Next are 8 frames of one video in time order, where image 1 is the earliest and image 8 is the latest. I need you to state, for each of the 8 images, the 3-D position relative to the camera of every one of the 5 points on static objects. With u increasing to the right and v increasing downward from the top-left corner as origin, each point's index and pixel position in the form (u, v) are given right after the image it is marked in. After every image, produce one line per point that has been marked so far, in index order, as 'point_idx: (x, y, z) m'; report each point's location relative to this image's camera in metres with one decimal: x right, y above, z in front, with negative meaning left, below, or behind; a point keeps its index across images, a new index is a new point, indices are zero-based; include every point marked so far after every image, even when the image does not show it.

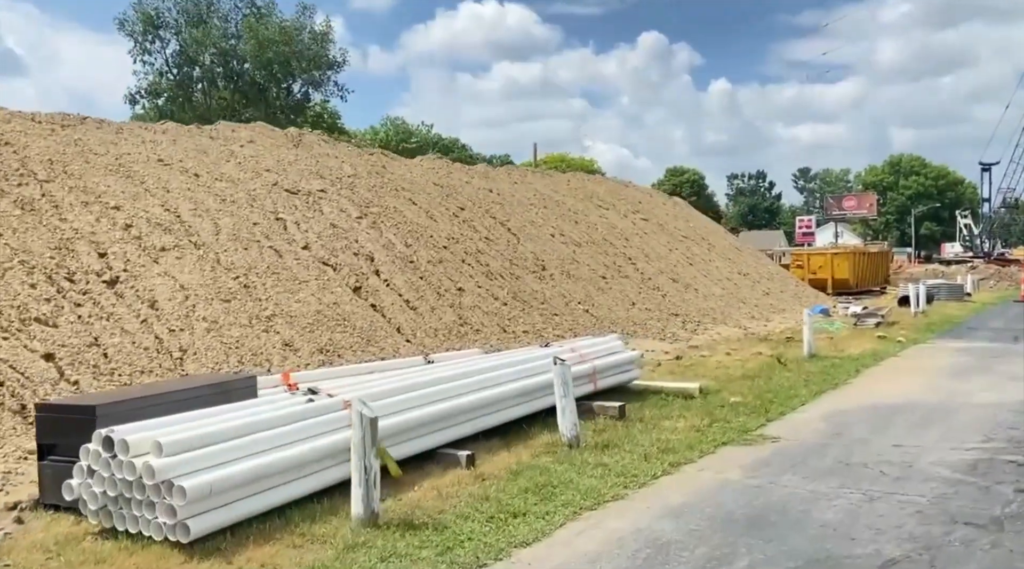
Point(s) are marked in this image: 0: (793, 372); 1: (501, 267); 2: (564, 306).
0: (+4.1, -1.3, +13.5) m
1: (-0.2, +0.3, +16.7) m
2: (+1.0, -0.4, +17.1) m
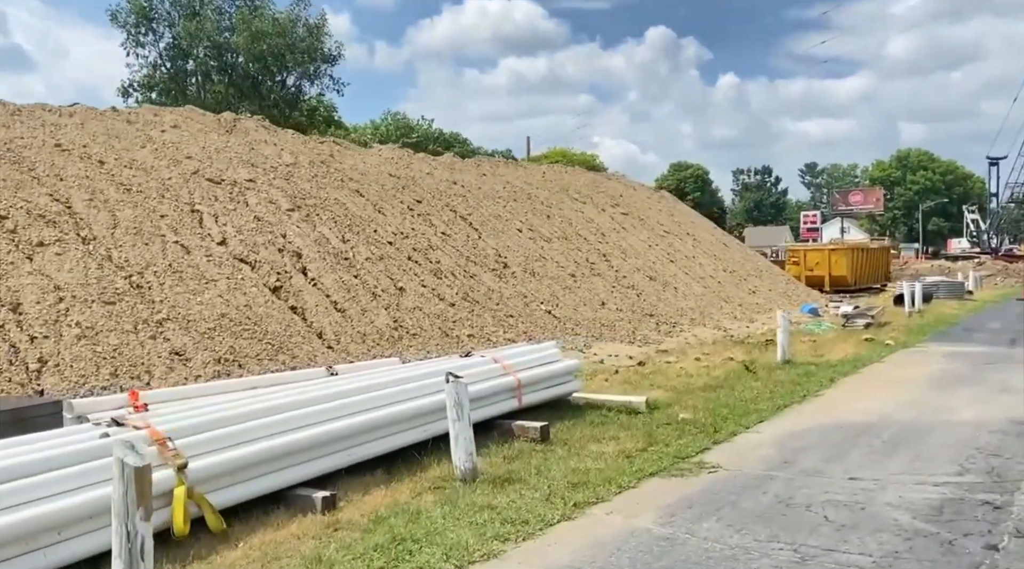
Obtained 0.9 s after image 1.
0: (+3.3, -1.3, +12.3) m
1: (-1.0, +0.4, +15.5) m
2: (+0.2, -0.4, +15.9) m
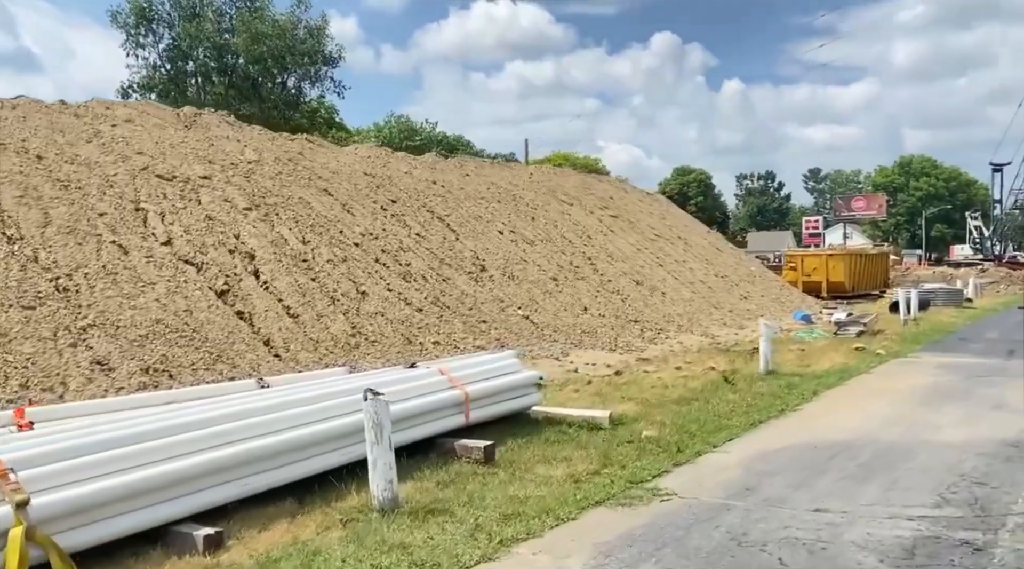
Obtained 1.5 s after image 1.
0: (+2.9, -1.4, +11.6) m
1: (-1.4, +0.3, +14.9) m
2: (-0.2, -0.5, +15.2) m
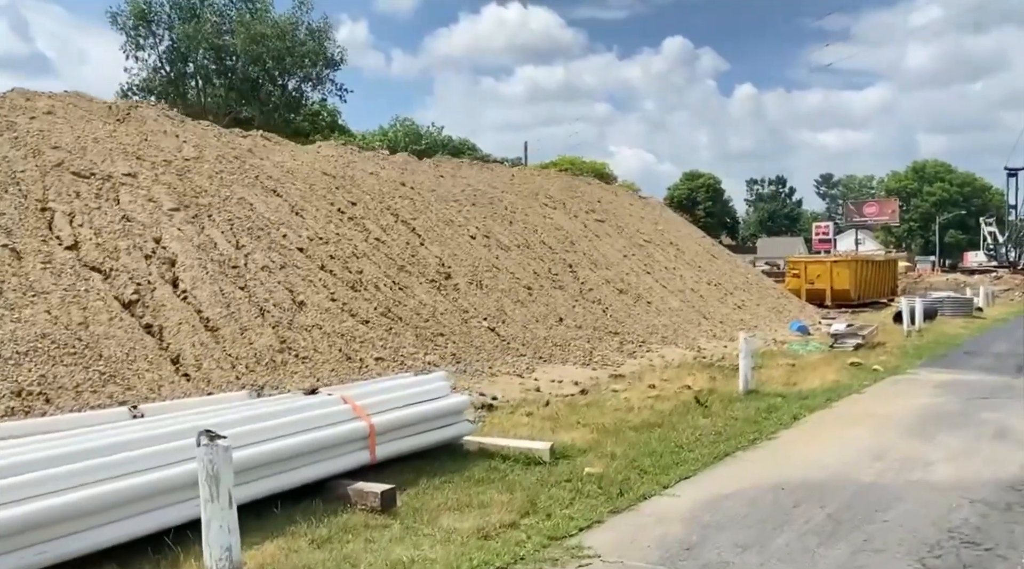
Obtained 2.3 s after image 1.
0: (+2.3, -1.5, +10.4) m
1: (-2.0, +0.2, +13.8) m
2: (-0.8, -0.6, +14.1) m
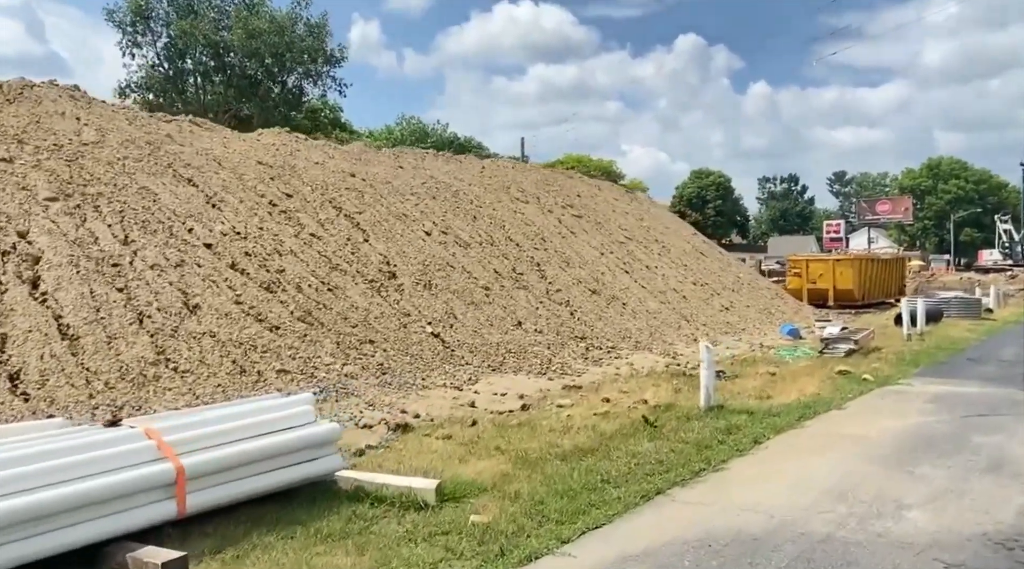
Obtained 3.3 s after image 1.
0: (+1.4, -1.5, +8.9) m
1: (-2.8, +0.2, +12.3) m
2: (-1.6, -0.6, +12.6) m
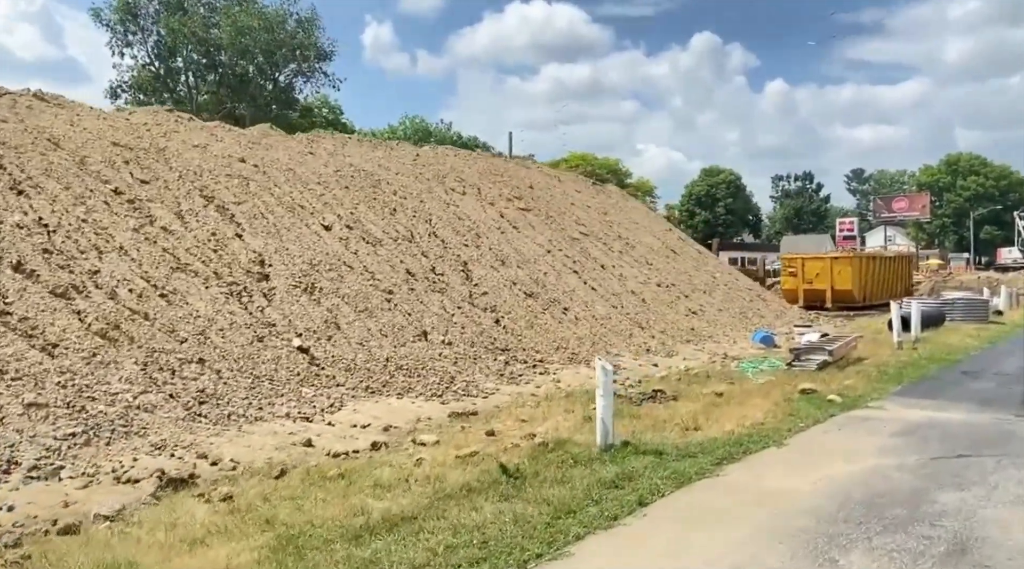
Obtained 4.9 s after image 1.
0: (0.0, -1.6, +6.6) m
1: (-4.2, +0.1, +10.1) m
2: (-3.0, -0.7, +10.4) m
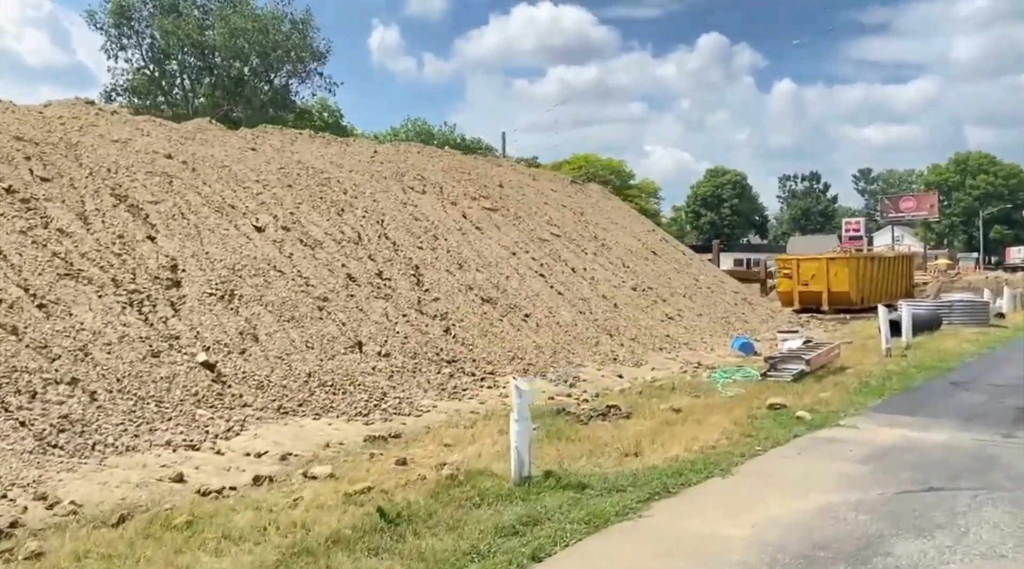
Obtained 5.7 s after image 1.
0: (-0.8, -1.6, +5.5) m
1: (-4.9, 0.0, +9.0) m
2: (-3.7, -0.8, +9.3) m
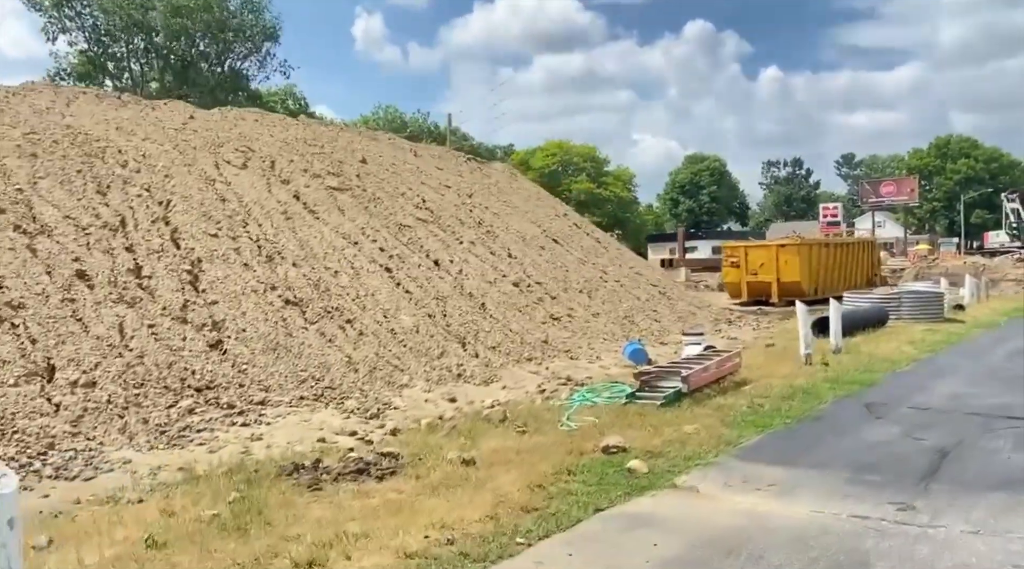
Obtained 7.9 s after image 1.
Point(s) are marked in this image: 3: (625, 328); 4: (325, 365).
0: (-3.1, -1.7, +2.4) m
1: (-7.3, -0.1, +5.8) m
2: (-6.1, -0.8, +6.0) m
3: (+2.1, -0.8, +16.7) m
4: (-2.2, -1.0, +11.0) m
